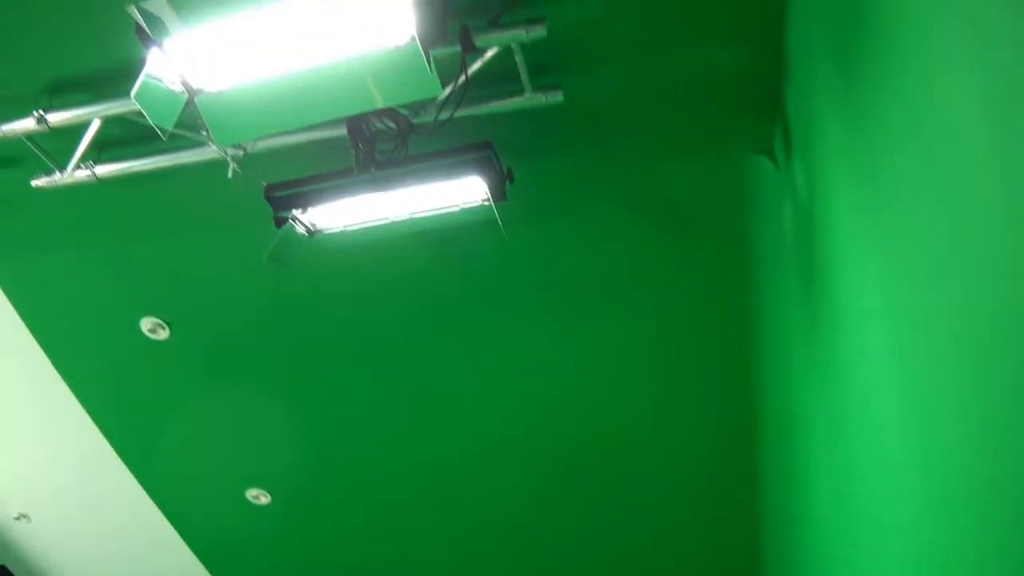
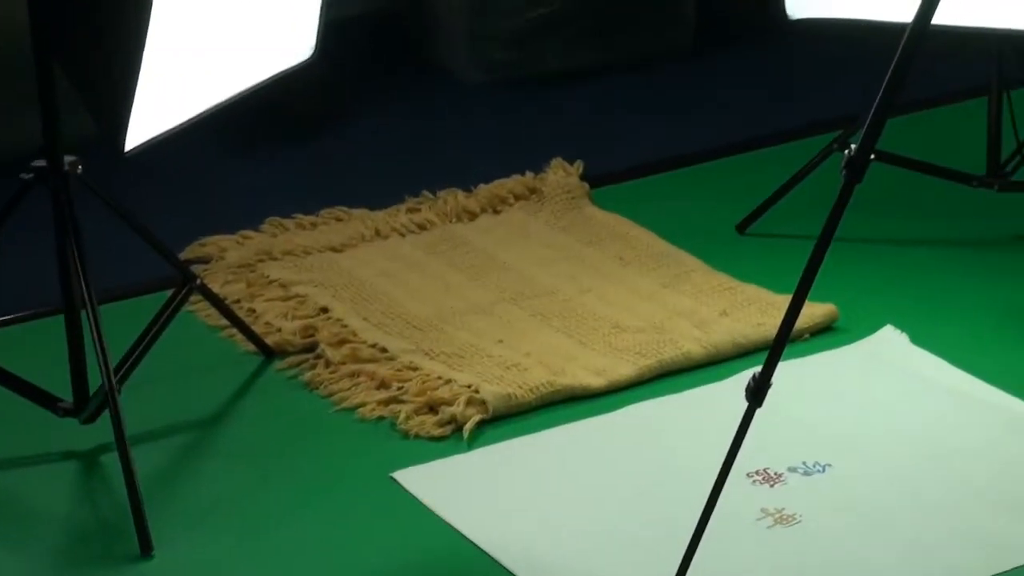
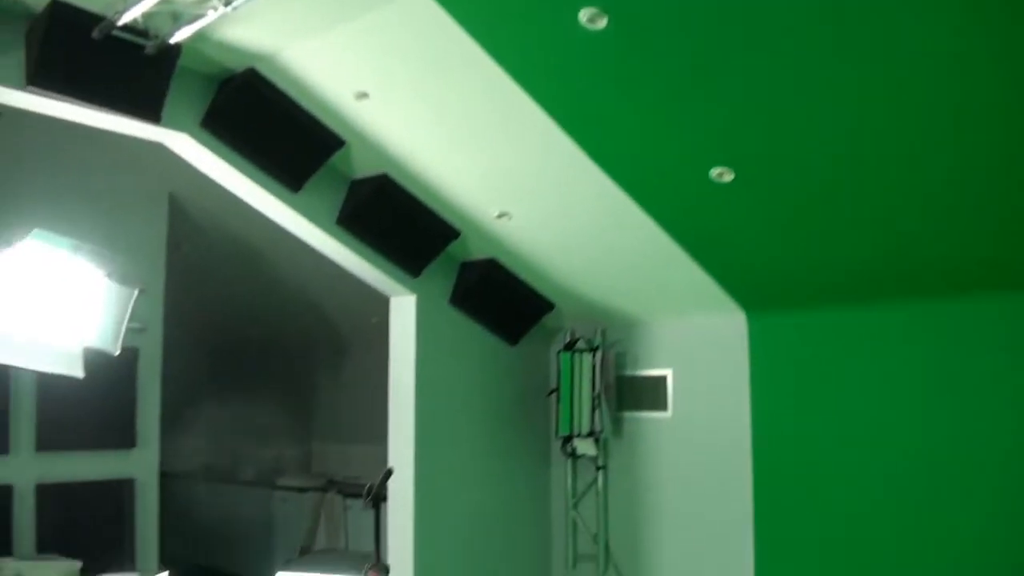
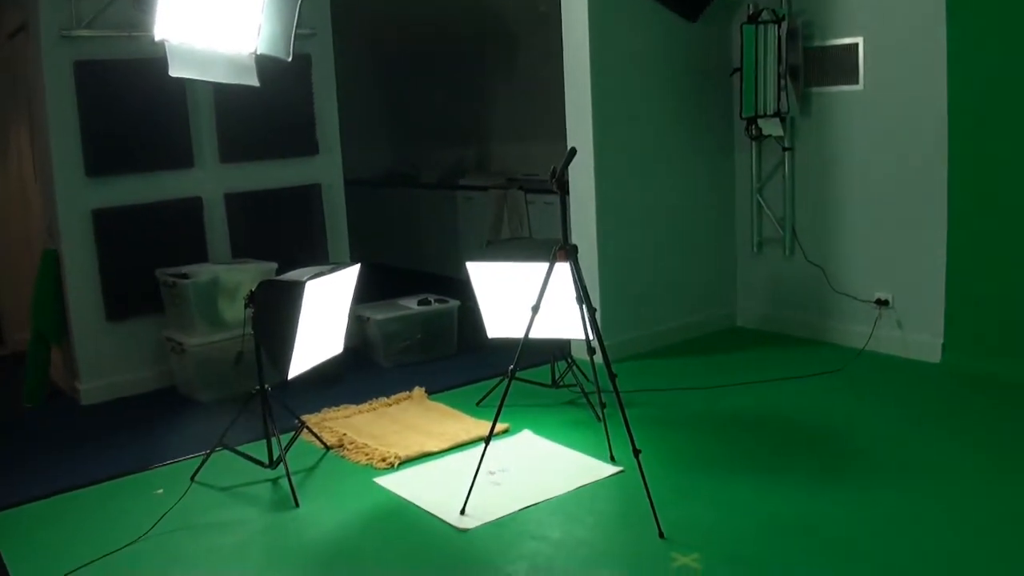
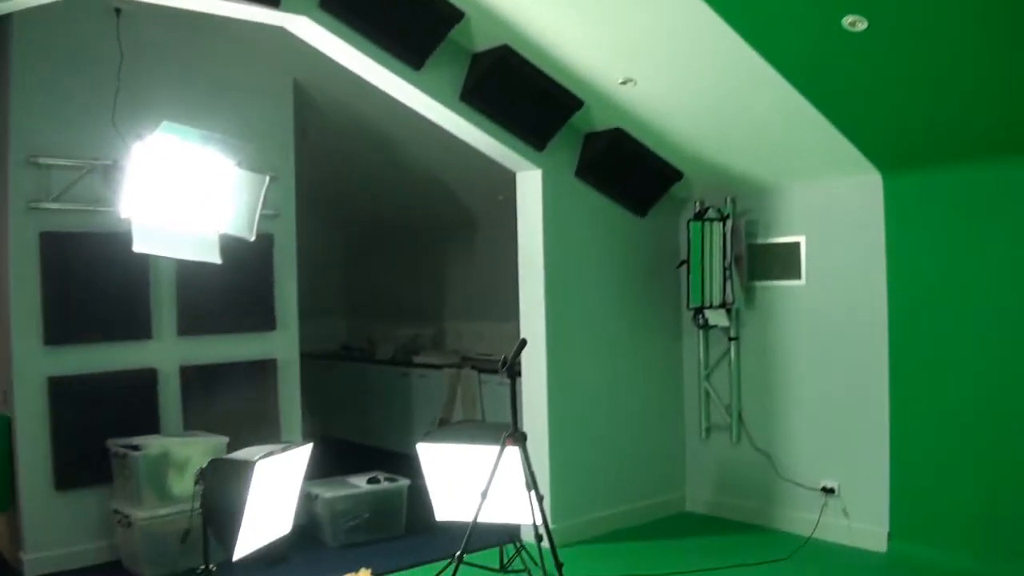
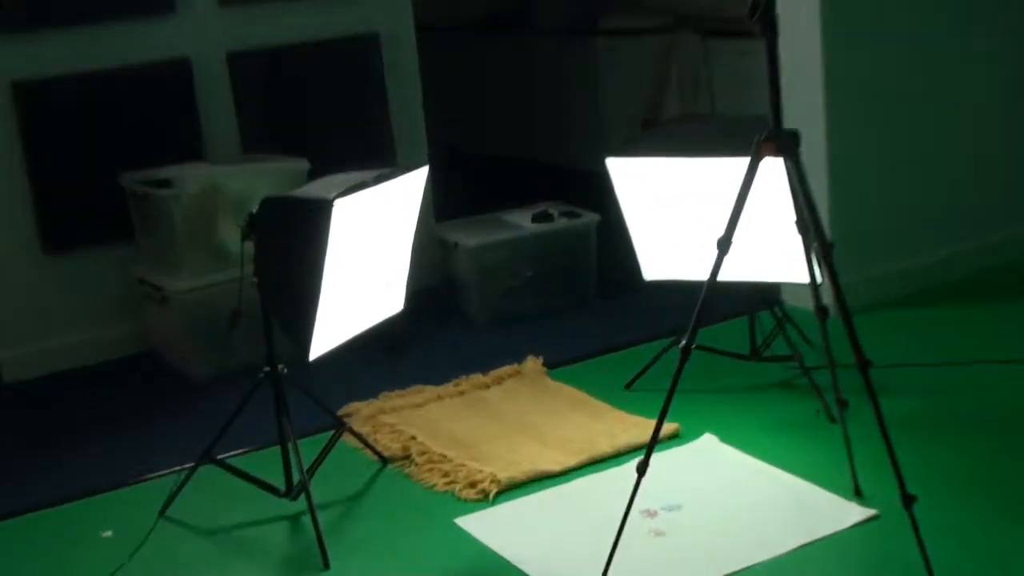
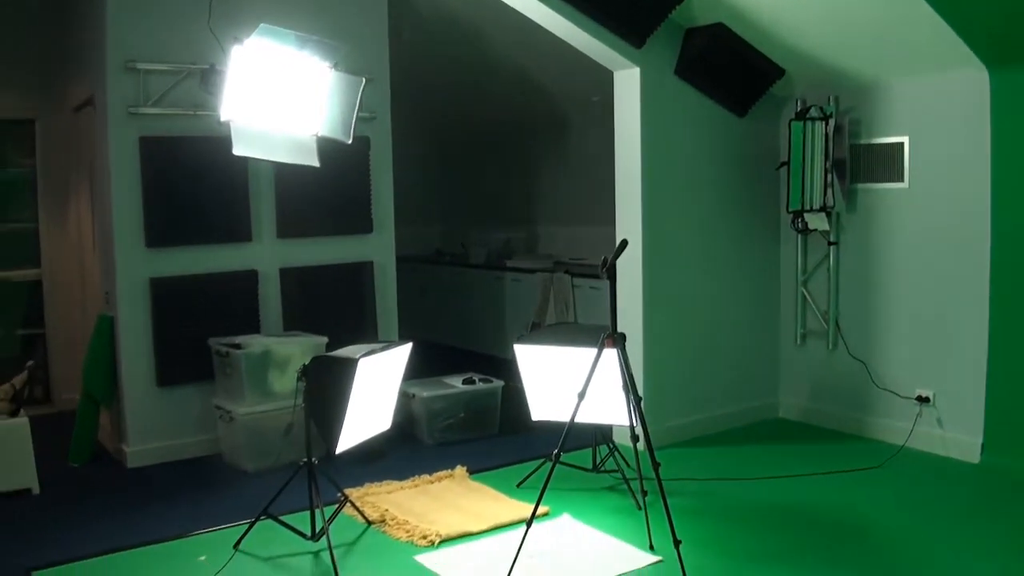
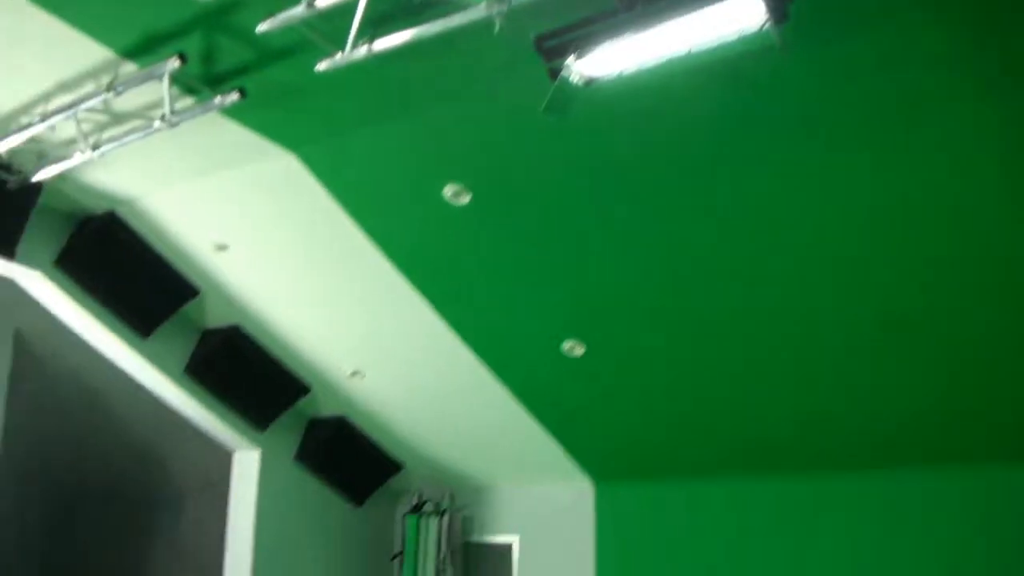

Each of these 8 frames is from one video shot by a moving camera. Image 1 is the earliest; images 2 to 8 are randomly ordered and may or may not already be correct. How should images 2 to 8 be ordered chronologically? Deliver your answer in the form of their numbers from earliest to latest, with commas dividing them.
8, 3, 5, 7, 4, 6, 2
